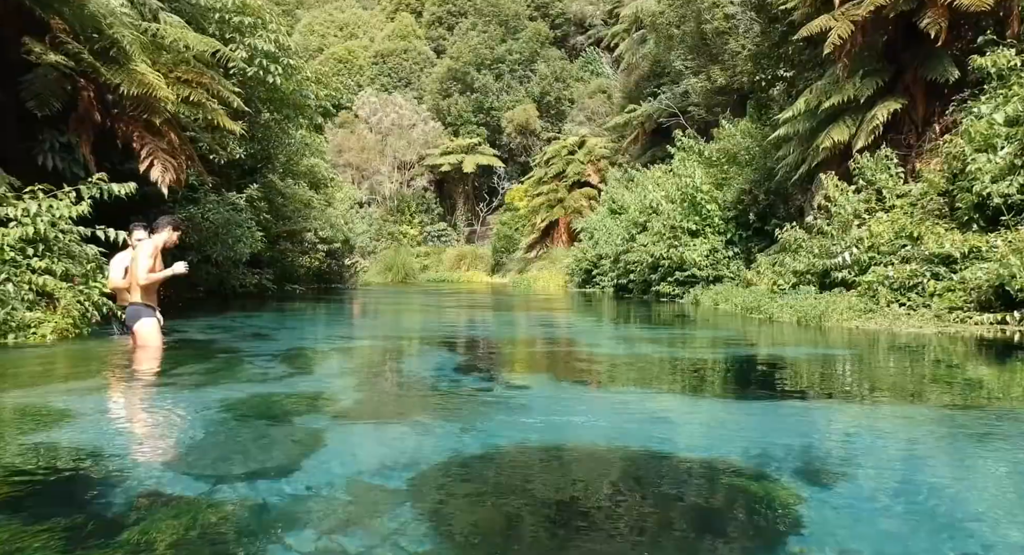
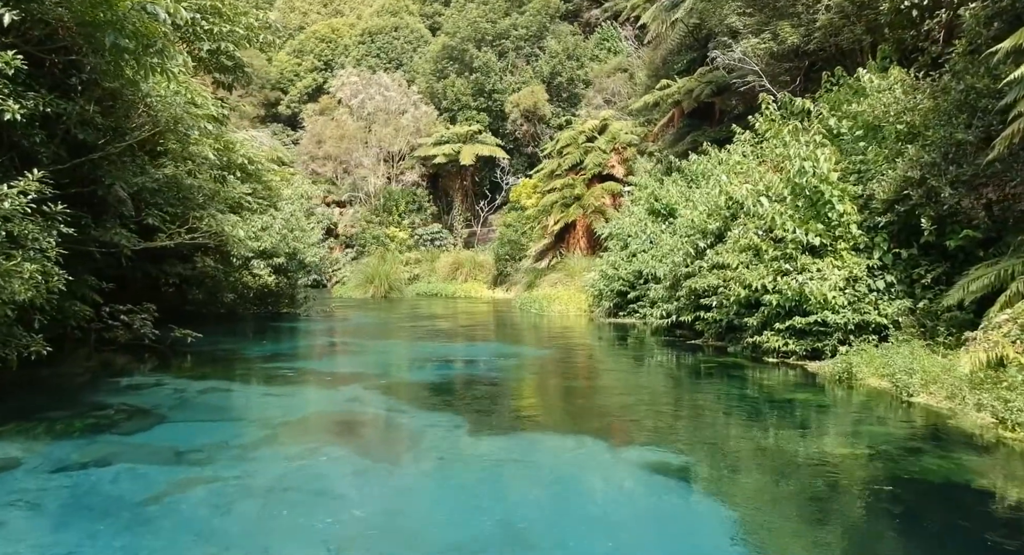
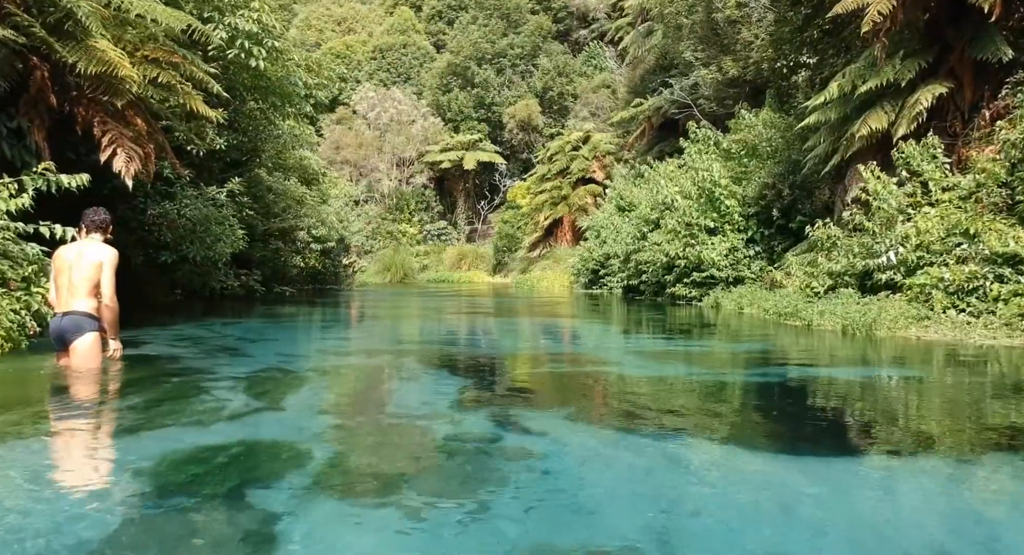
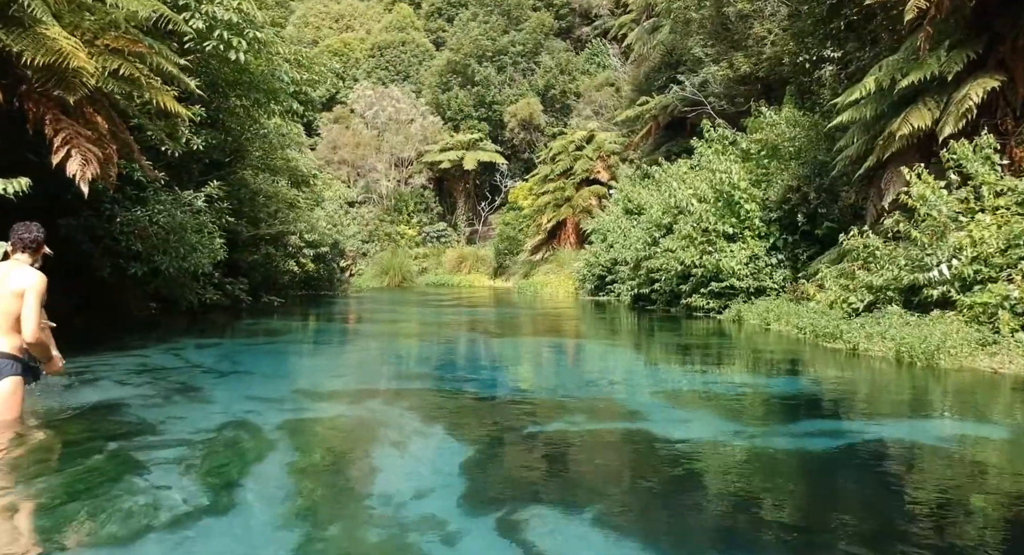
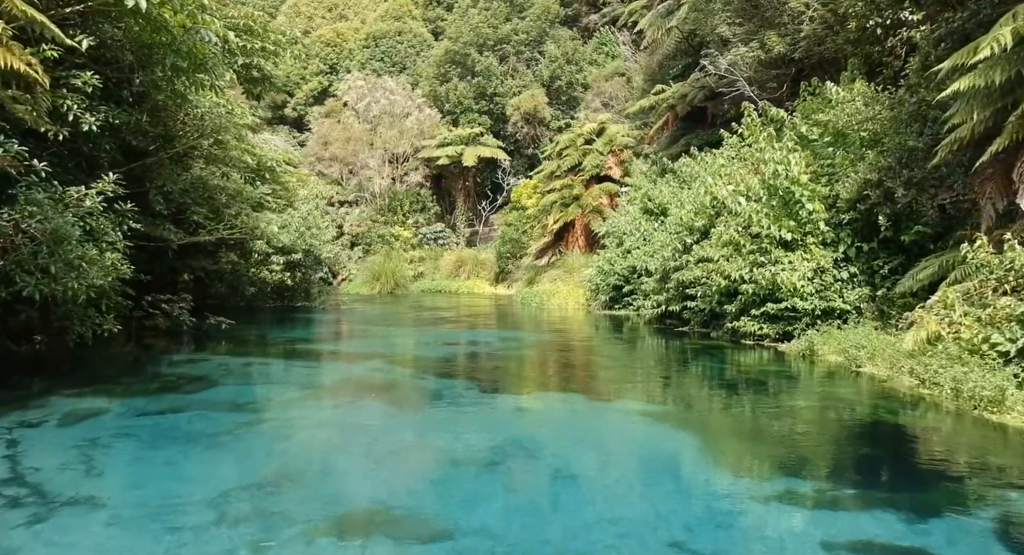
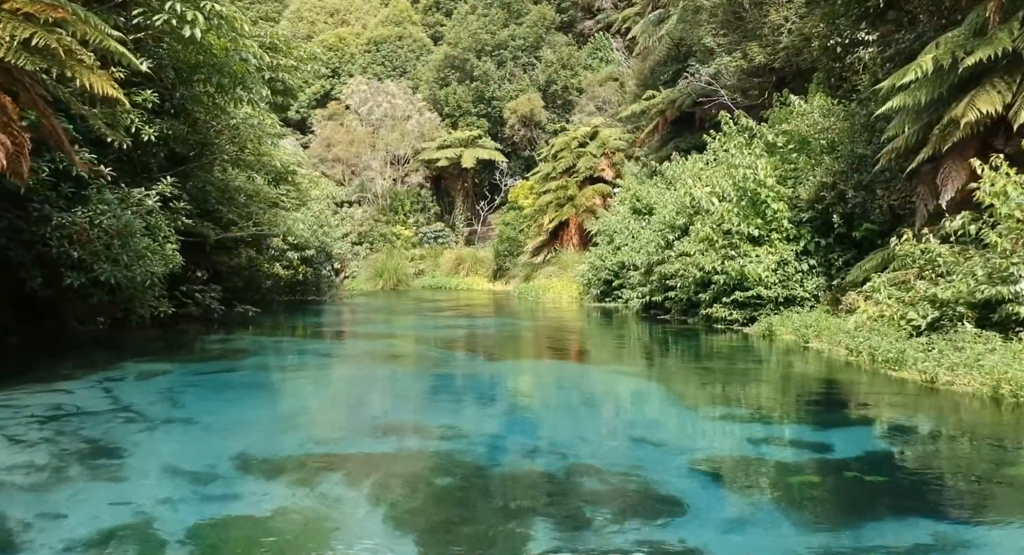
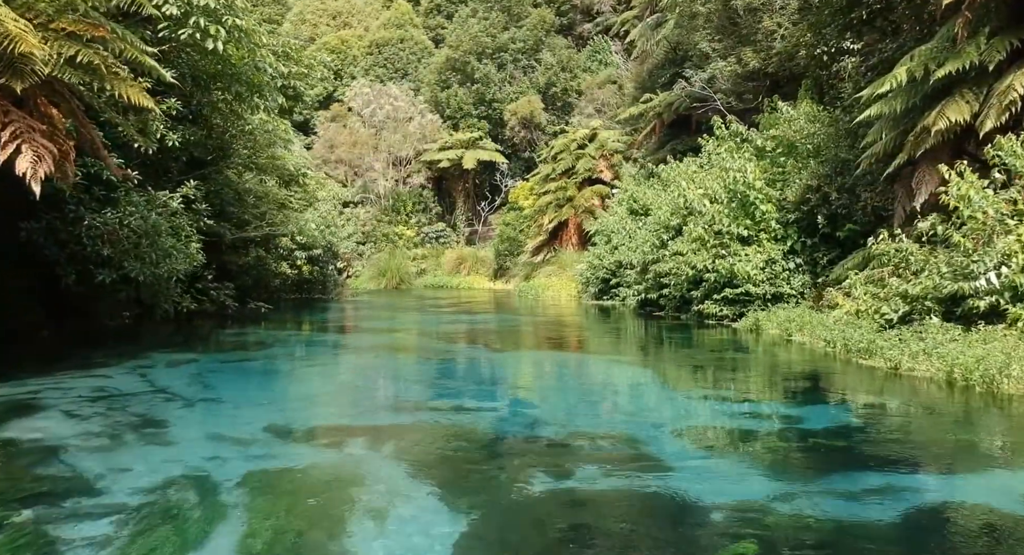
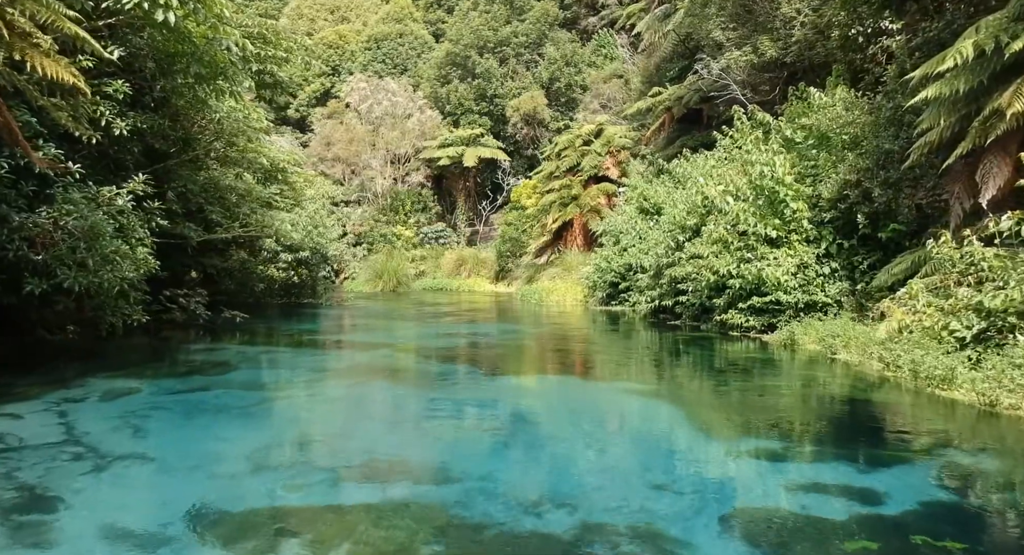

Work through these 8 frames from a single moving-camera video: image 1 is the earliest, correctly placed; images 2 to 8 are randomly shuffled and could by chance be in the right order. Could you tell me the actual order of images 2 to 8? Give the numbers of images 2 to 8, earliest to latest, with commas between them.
3, 4, 7, 6, 8, 5, 2
